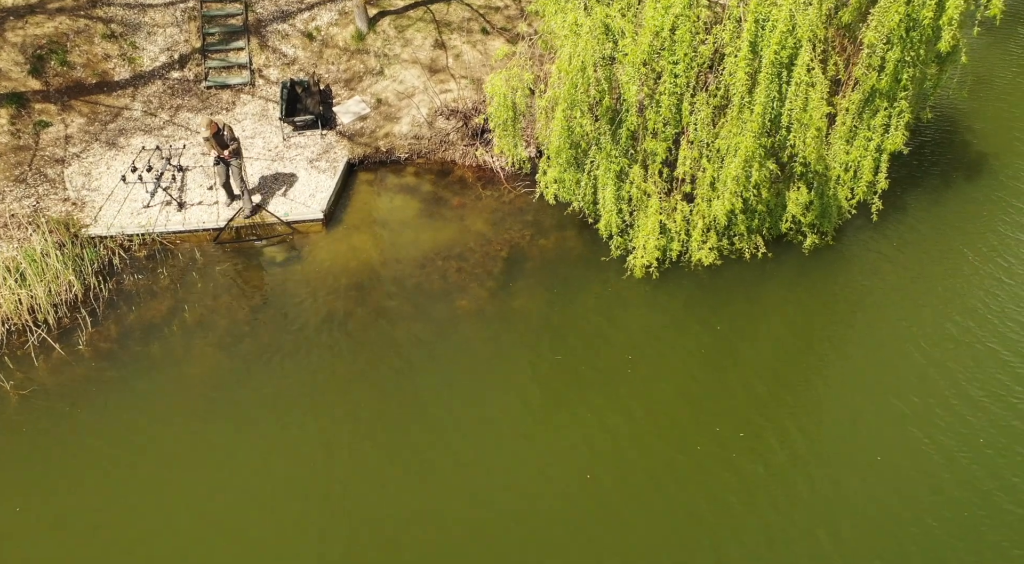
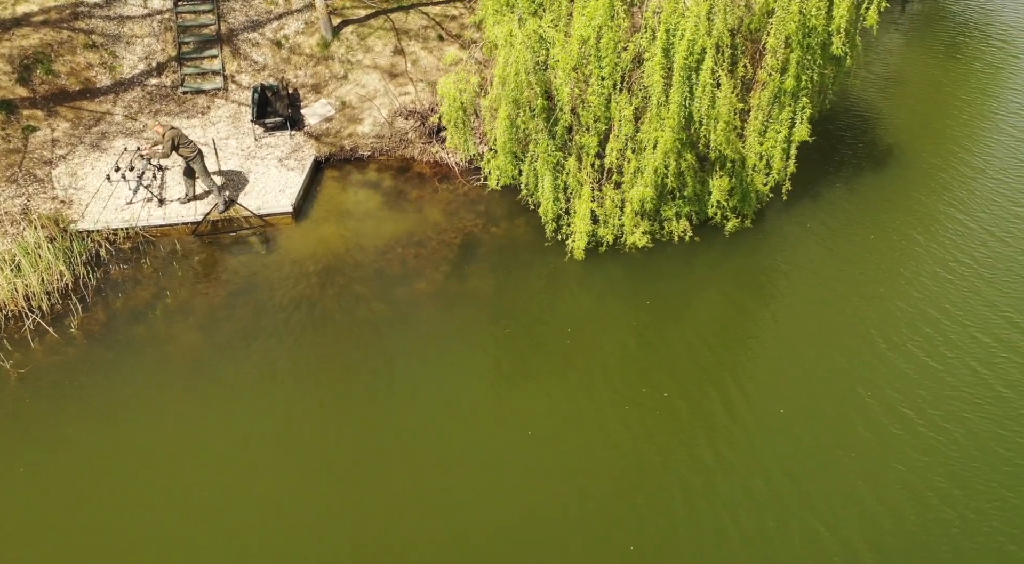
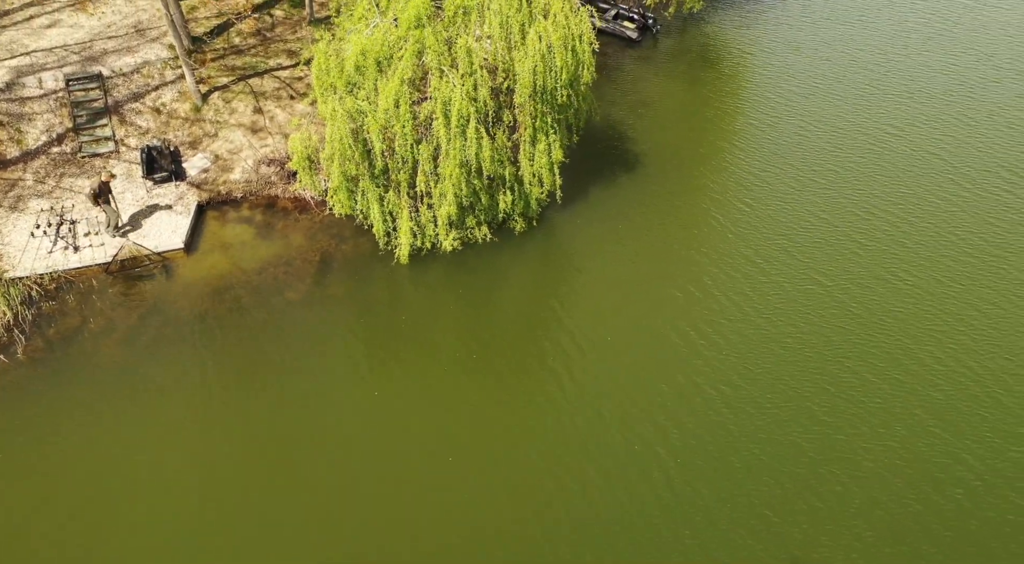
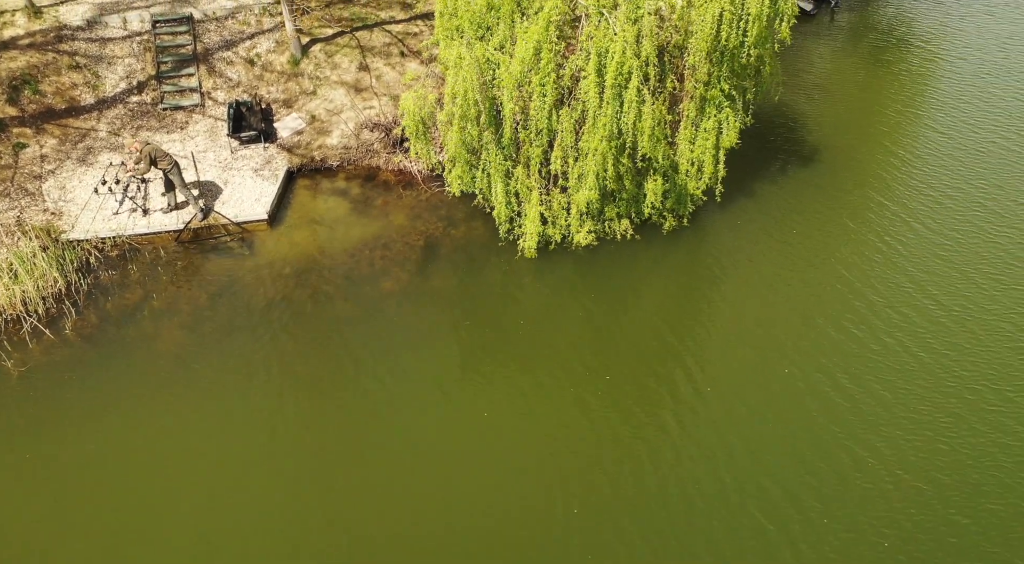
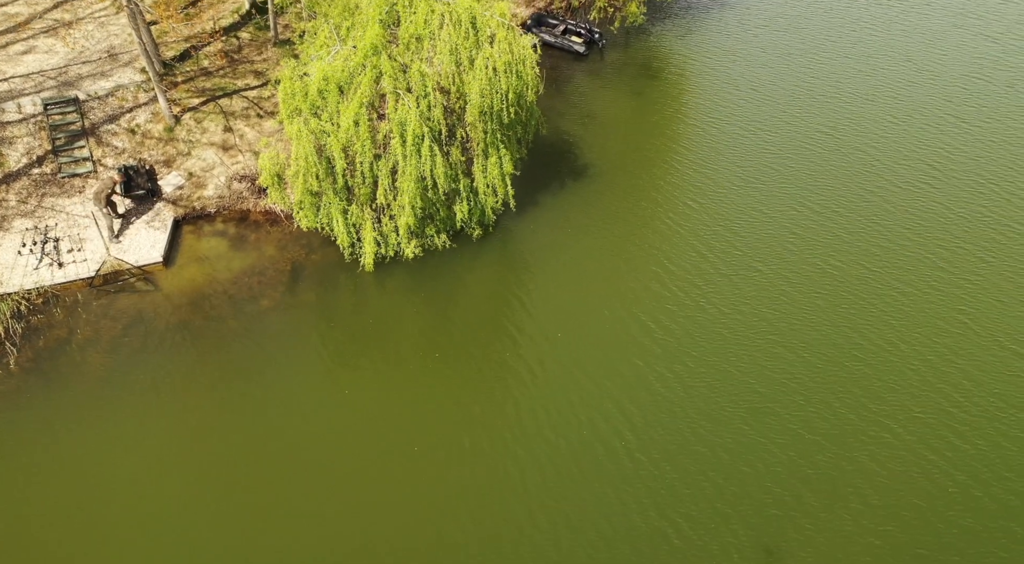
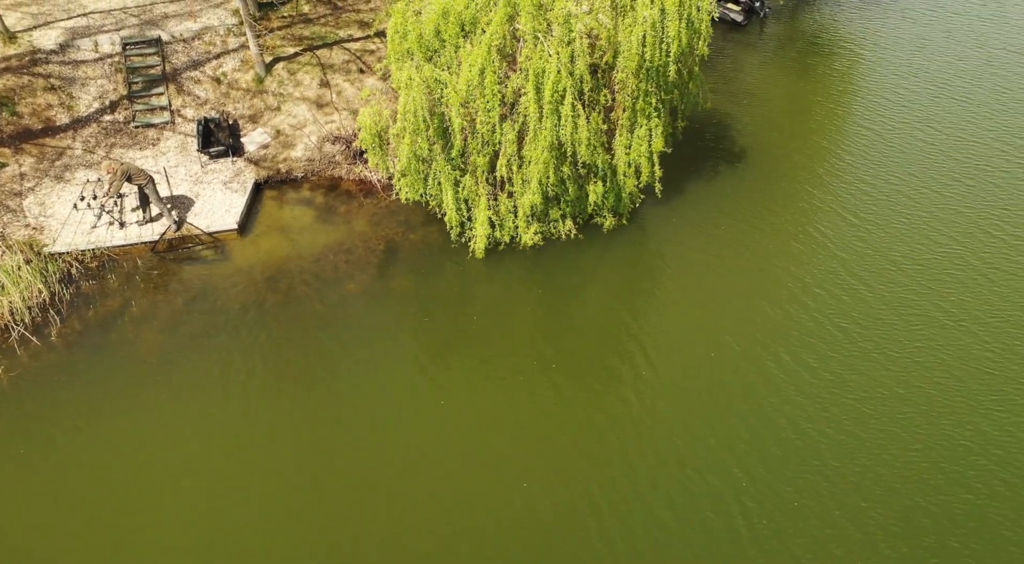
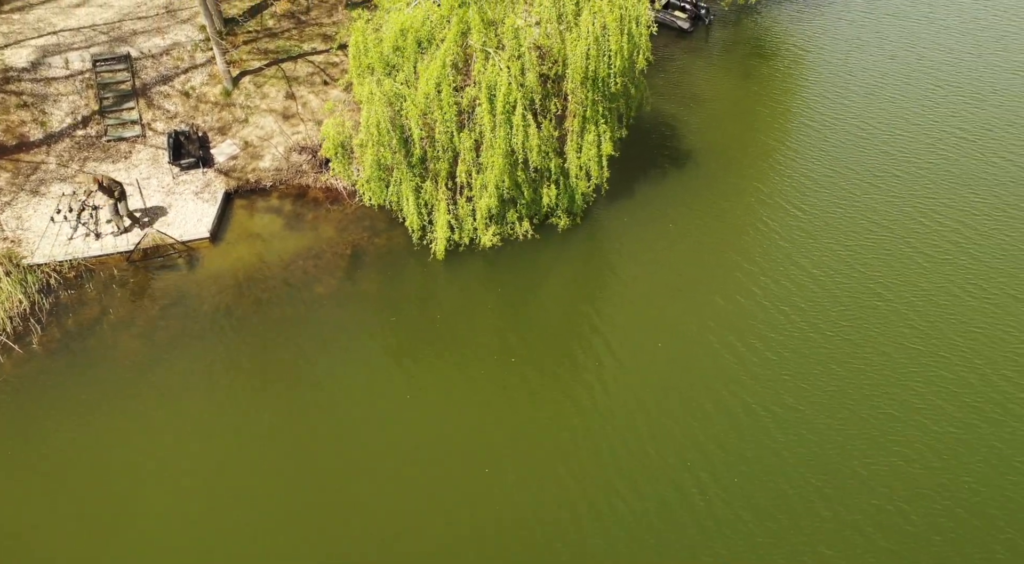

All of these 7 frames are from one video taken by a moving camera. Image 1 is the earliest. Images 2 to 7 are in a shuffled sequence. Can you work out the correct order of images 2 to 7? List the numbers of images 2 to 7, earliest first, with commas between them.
2, 4, 6, 7, 3, 5
